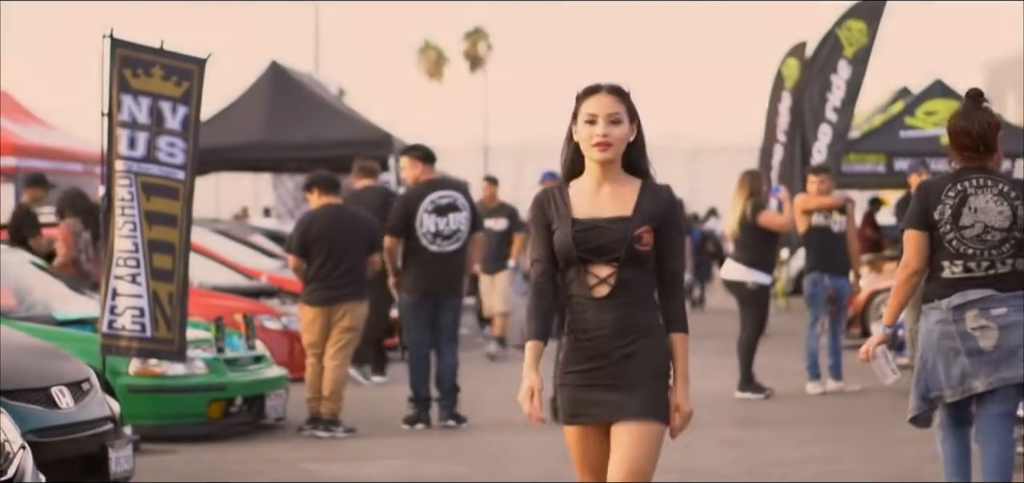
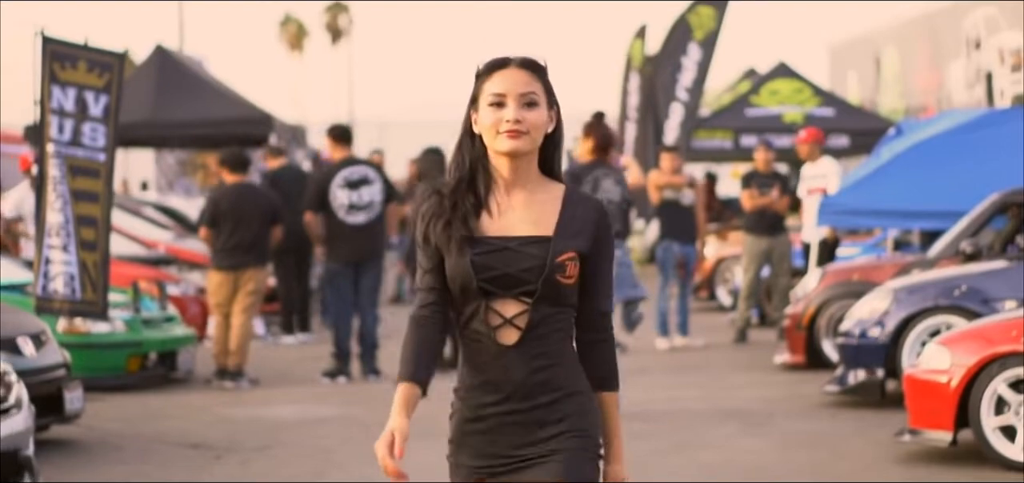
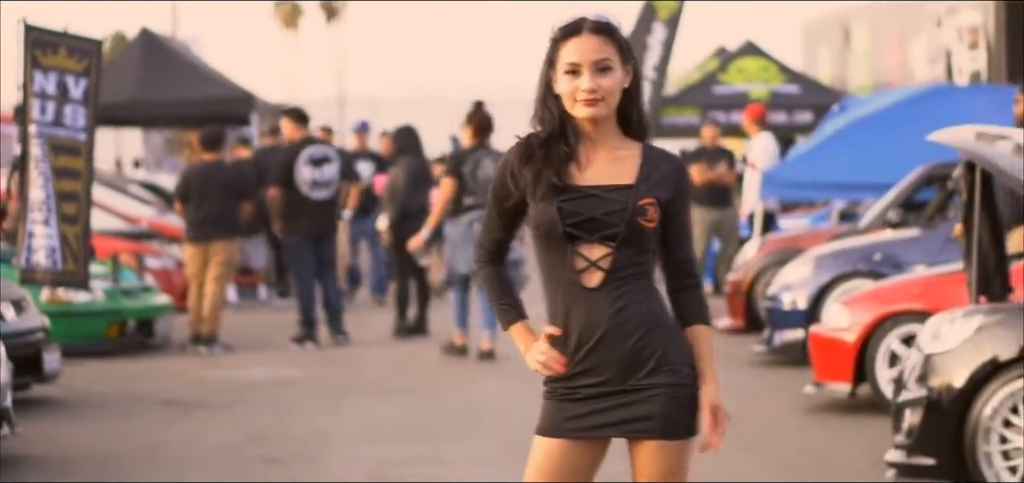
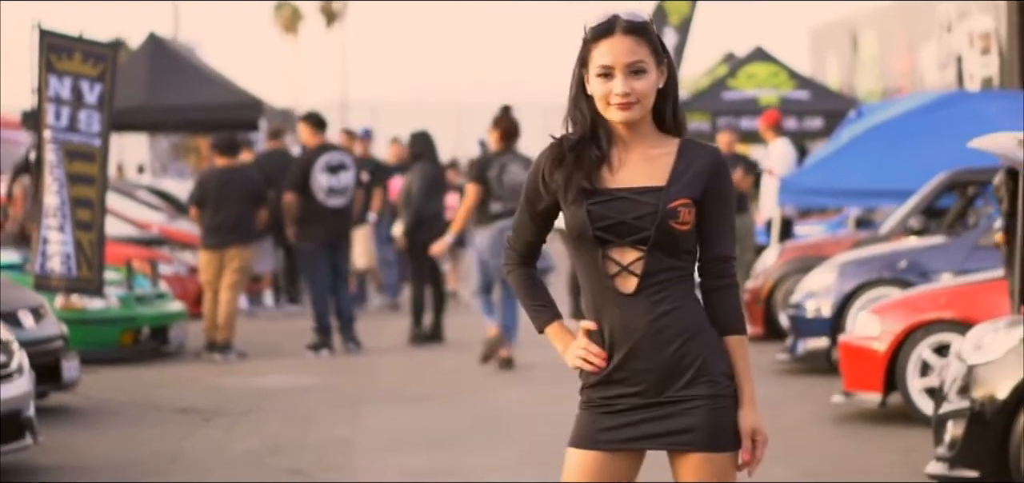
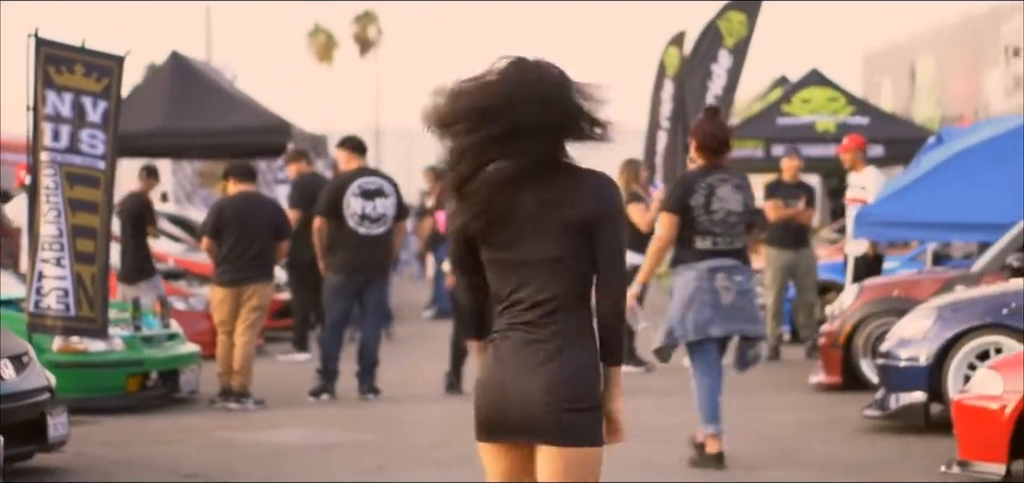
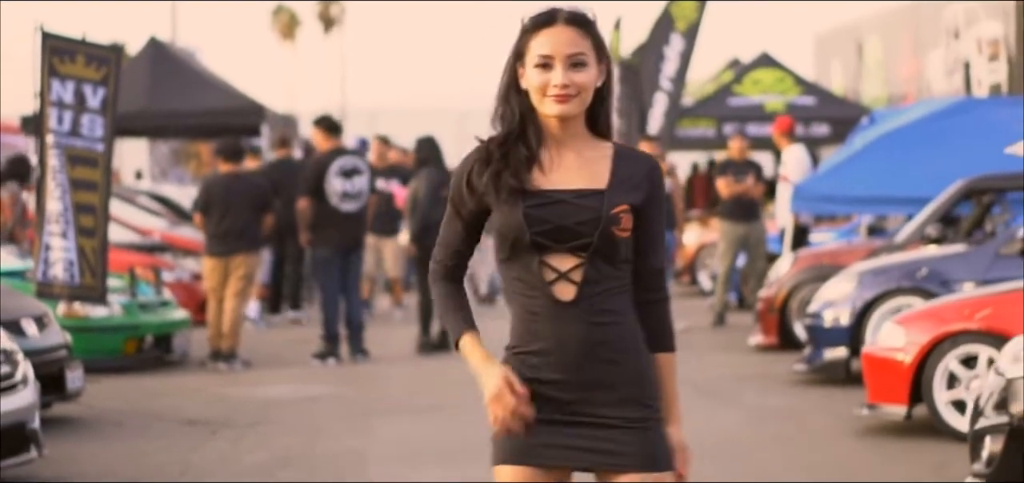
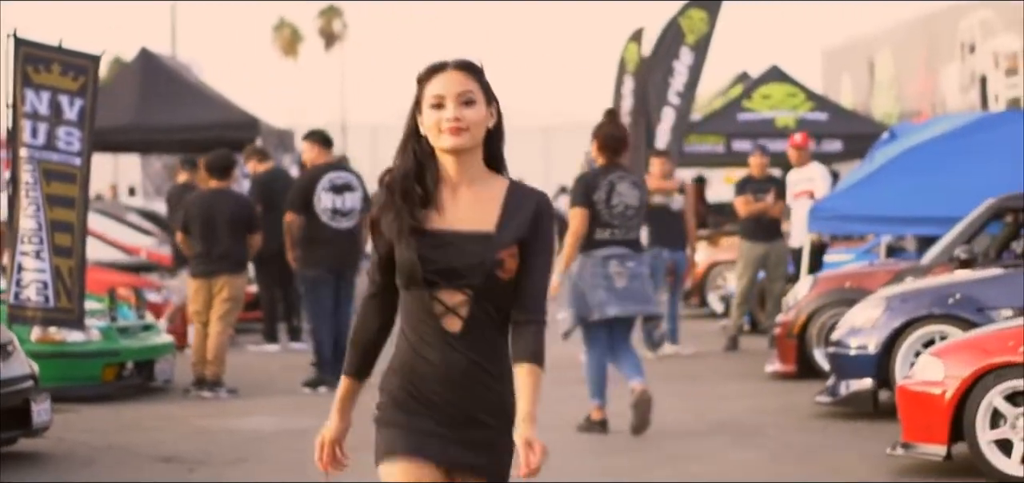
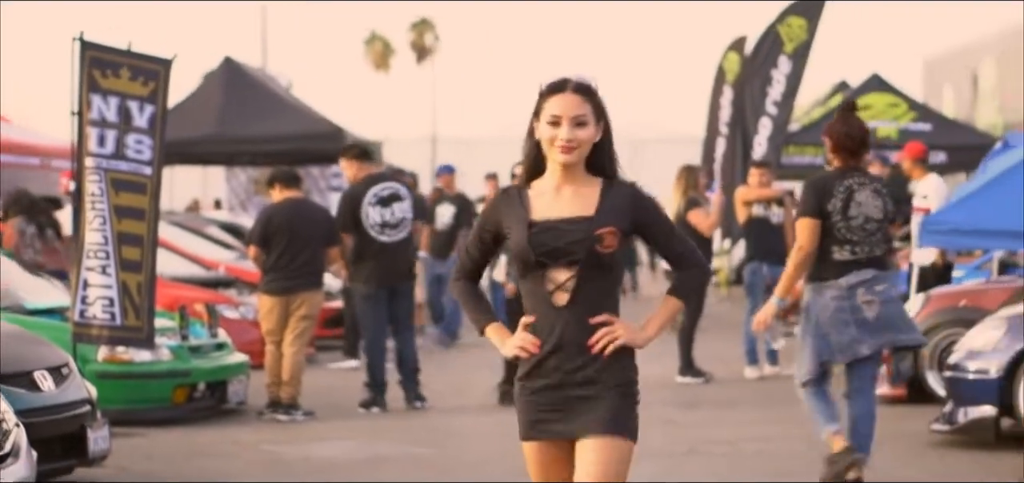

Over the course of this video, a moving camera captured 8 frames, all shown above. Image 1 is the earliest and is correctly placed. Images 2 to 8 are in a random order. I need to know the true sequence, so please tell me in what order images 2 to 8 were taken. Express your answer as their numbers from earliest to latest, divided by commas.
8, 5, 7, 2, 6, 4, 3
